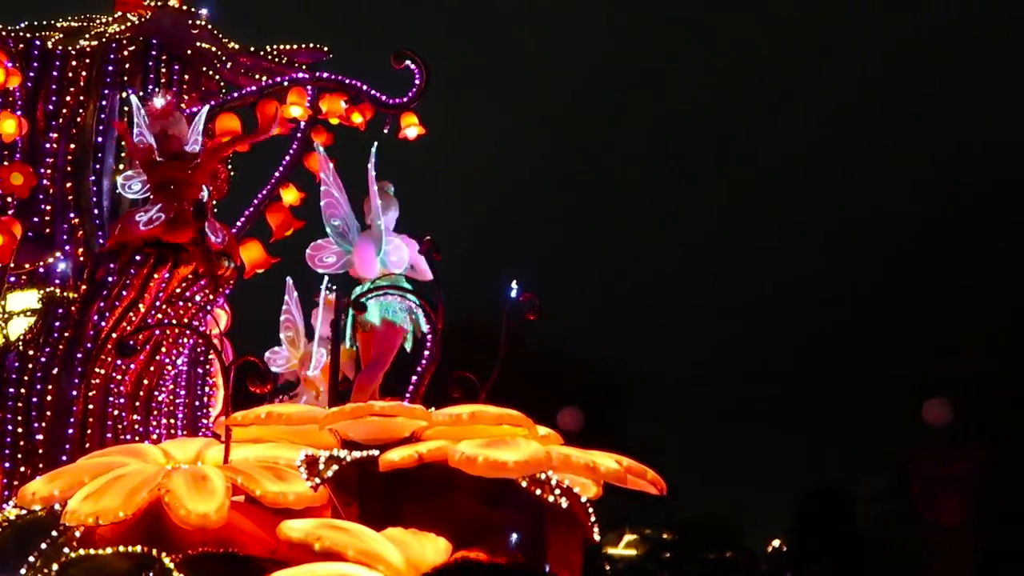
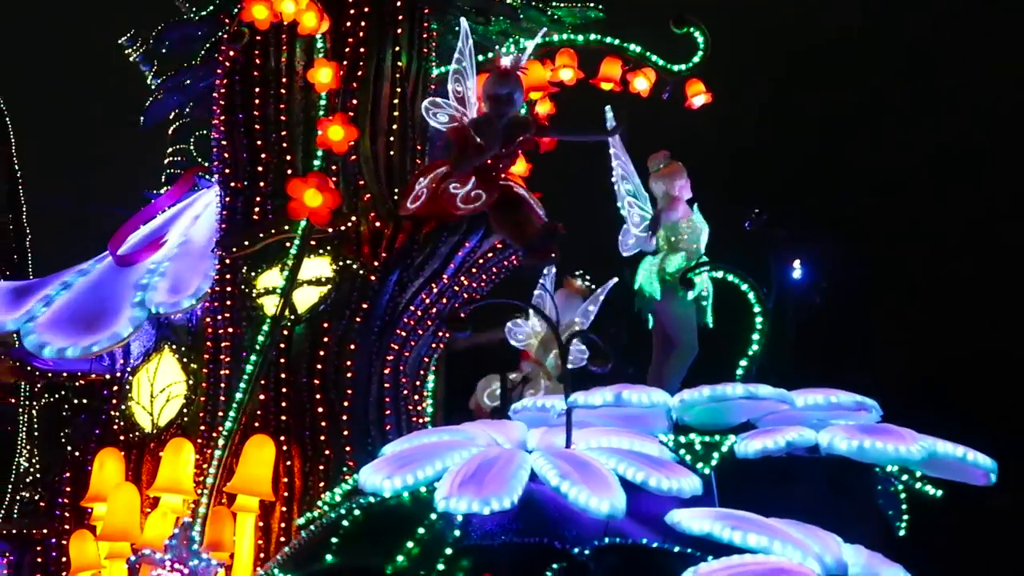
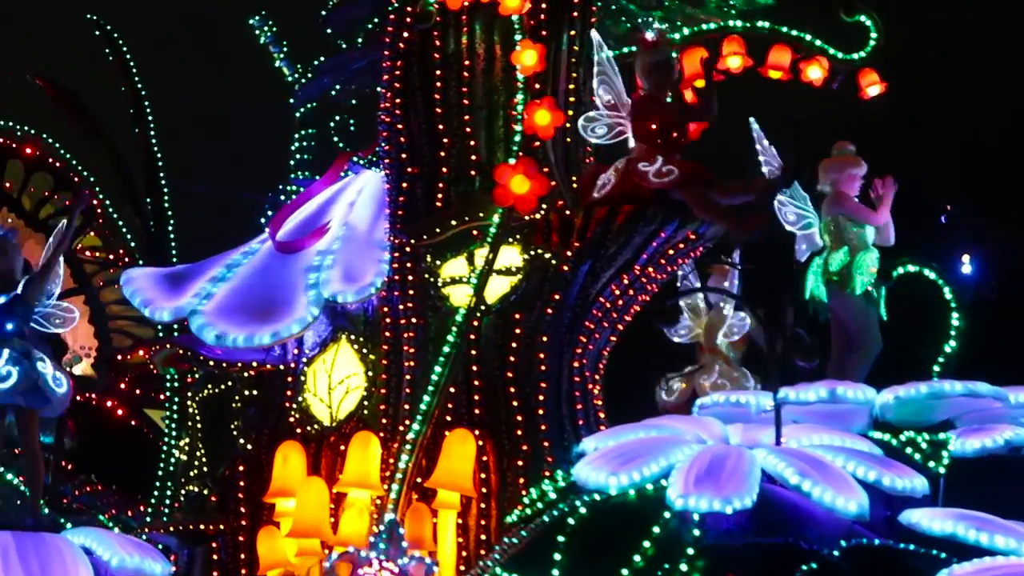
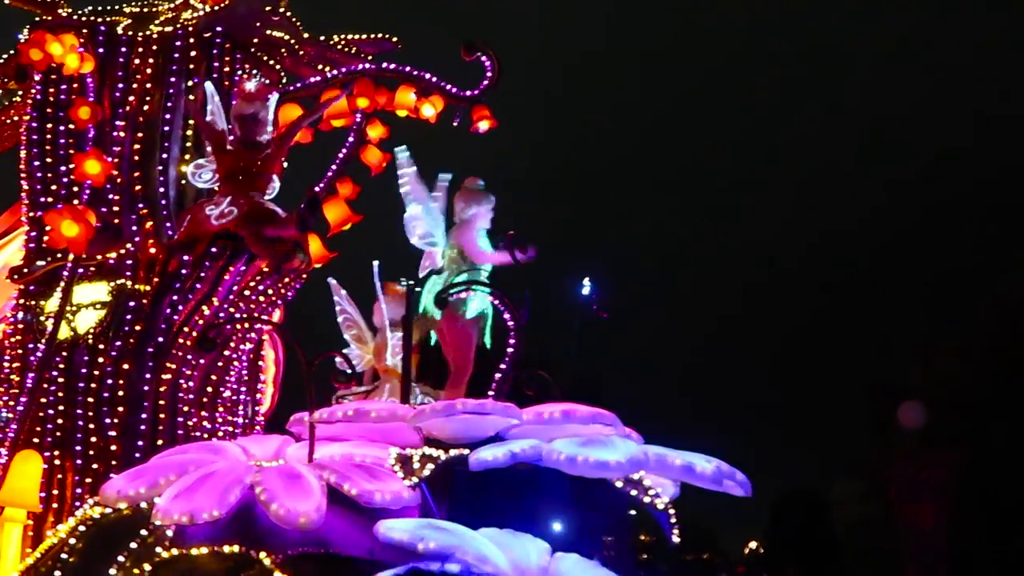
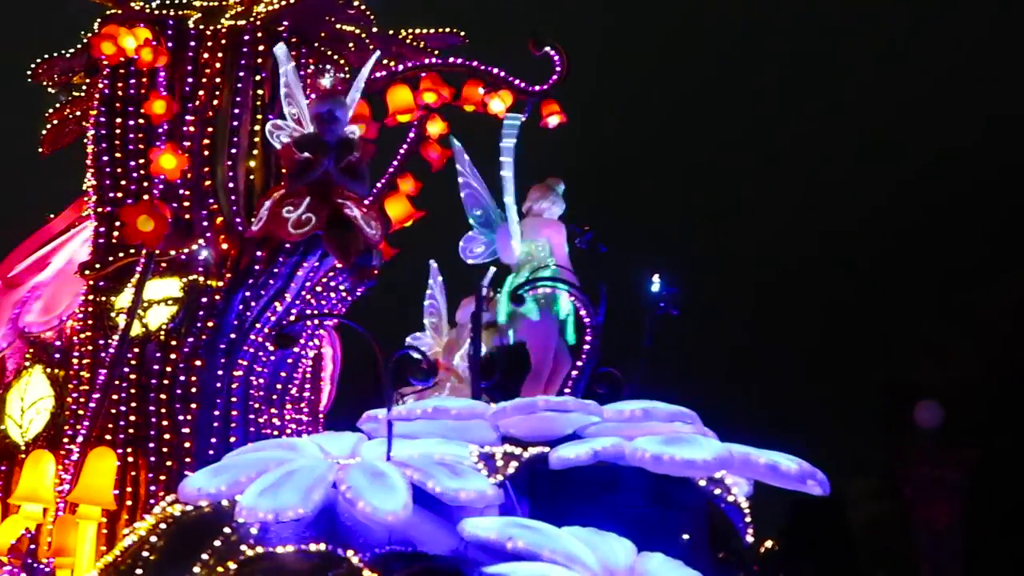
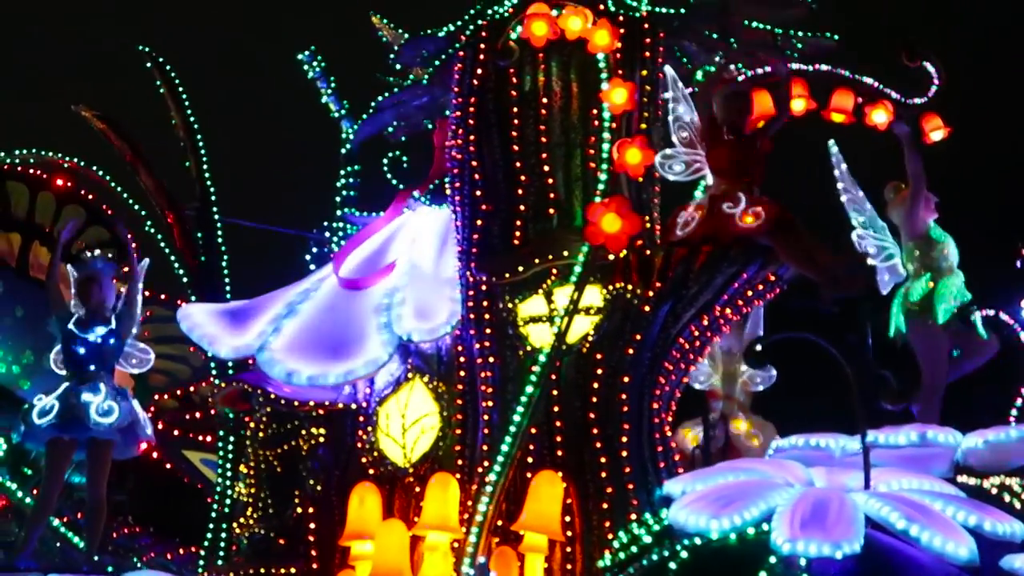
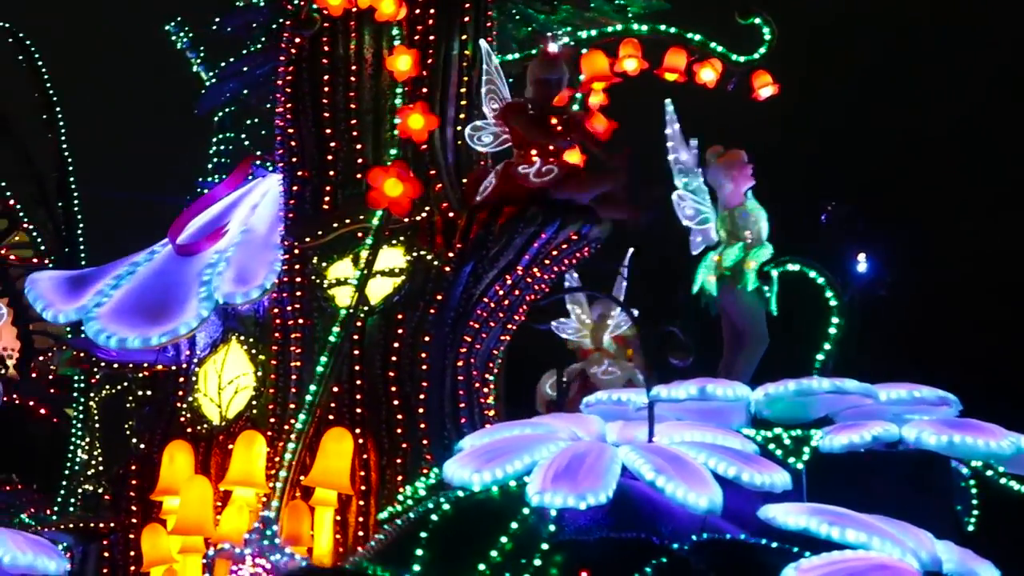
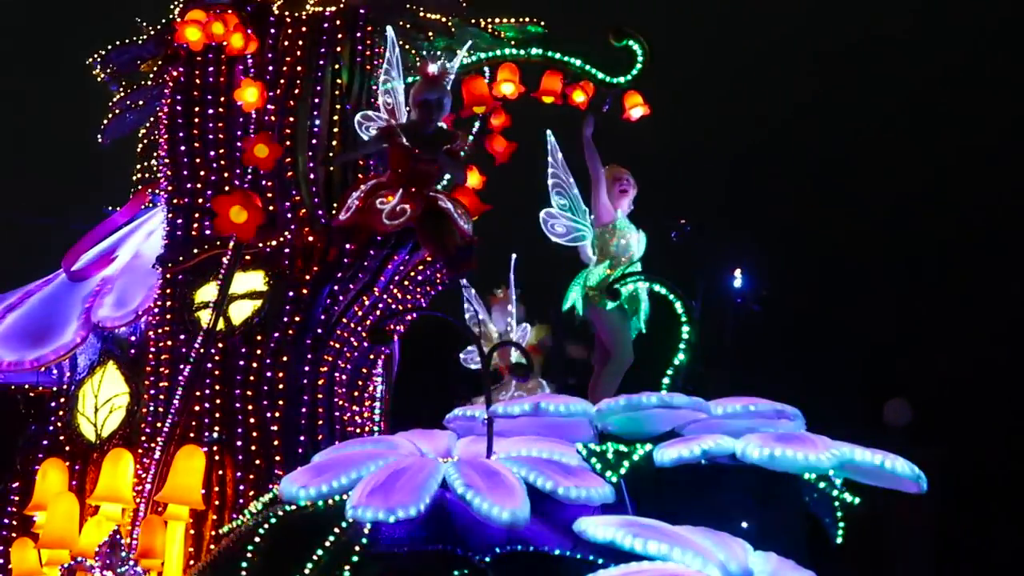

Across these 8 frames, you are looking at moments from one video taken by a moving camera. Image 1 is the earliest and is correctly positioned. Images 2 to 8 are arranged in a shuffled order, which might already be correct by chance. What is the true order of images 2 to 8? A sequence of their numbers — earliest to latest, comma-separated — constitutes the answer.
4, 5, 8, 2, 7, 3, 6
